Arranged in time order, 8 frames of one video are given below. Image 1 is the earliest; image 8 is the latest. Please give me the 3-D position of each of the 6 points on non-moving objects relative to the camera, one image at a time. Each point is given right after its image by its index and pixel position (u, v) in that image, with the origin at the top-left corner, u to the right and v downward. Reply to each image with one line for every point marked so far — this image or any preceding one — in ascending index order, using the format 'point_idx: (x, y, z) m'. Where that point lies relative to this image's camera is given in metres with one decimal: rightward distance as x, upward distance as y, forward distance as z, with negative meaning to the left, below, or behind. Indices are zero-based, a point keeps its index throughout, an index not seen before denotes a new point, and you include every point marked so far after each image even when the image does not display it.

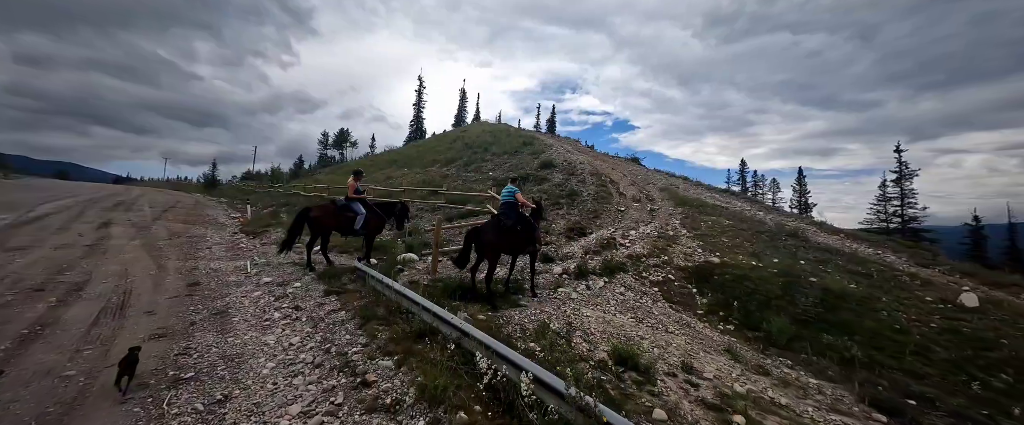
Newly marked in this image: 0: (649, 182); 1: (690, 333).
0: (+7.6, +1.6, +17.3) m
1: (+3.1, -2.2, +5.6) m
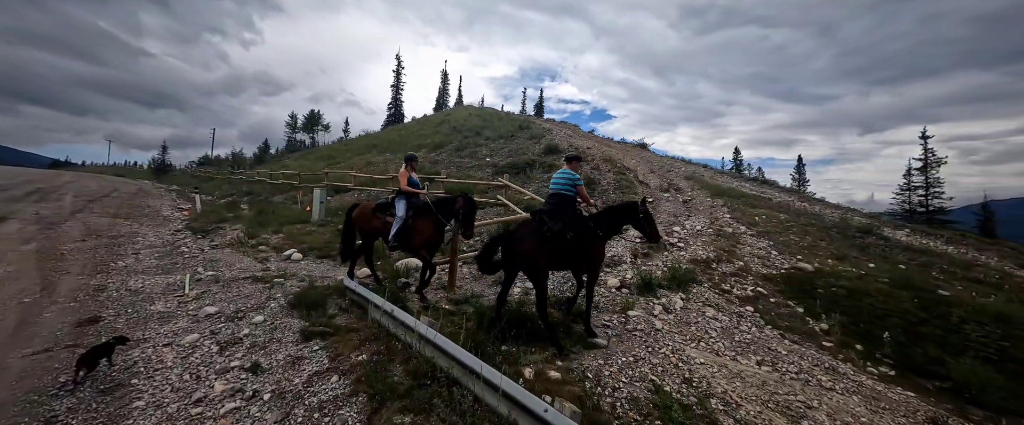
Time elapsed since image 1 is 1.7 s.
0: (+7.8, +2.1, +15.6) m
1: (+4.2, -2.1, +3.9) m
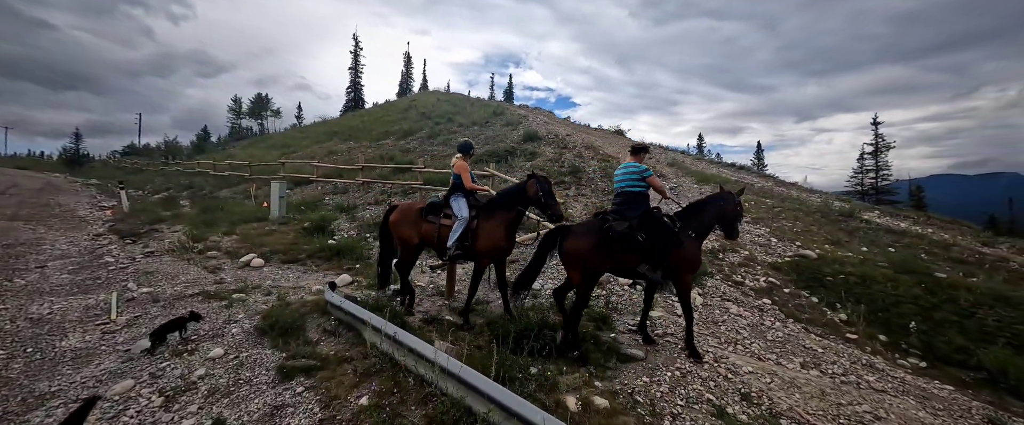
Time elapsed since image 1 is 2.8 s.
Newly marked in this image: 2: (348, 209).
0: (+6.9, +2.7, +15.6) m
1: (+4.5, -2.0, +3.7) m
2: (-6.5, +0.1, +12.6) m
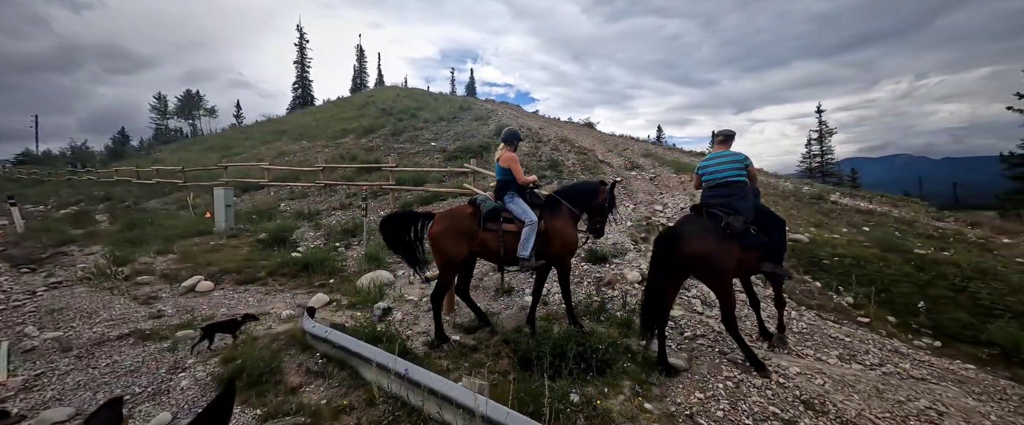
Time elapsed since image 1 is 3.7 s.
0: (+5.7, +3.1, +15.7) m
1: (+4.8, -1.8, +3.7) m
2: (-7.2, -0.1, +11.3) m
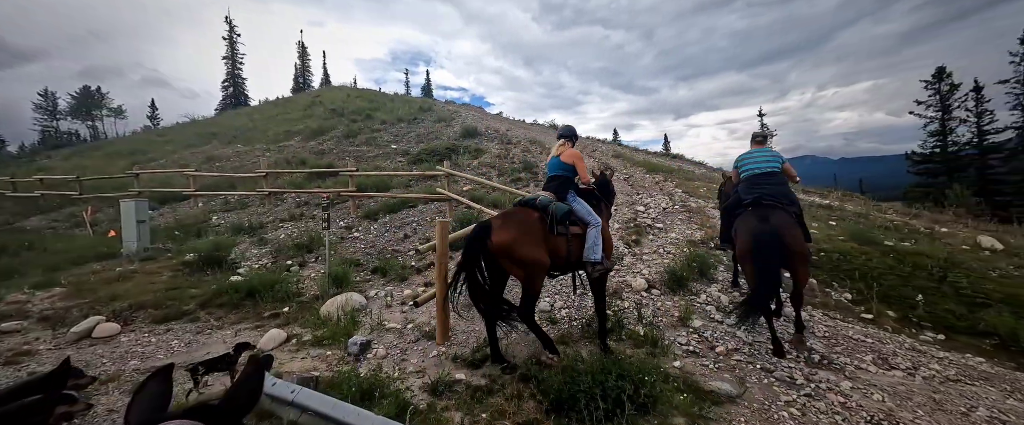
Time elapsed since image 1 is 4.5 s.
0: (+4.2, +3.1, +15.7) m
1: (+5.1, -1.8, +3.6) m
2: (-7.9, -0.5, +9.6) m
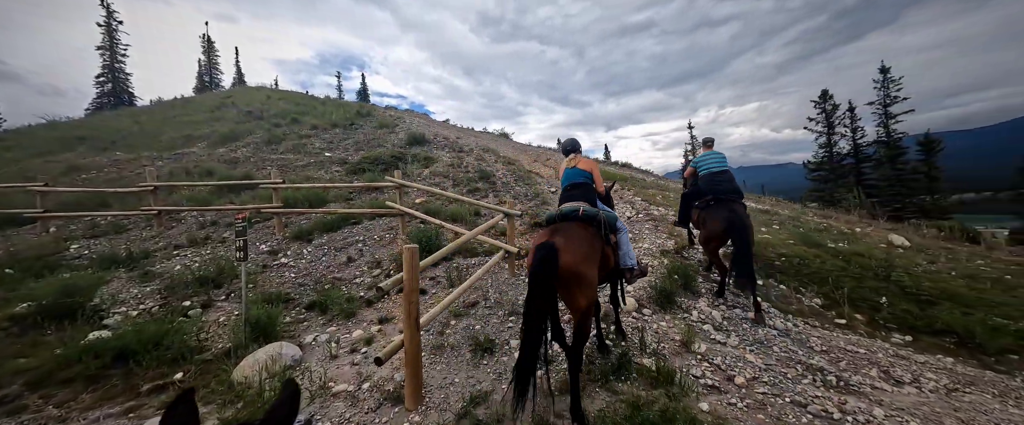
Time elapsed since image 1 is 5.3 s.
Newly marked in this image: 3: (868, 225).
0: (+1.9, +2.6, +15.5) m
1: (+5.0, -1.9, +3.7) m
2: (-8.9, -1.1, +7.3) m
3: (+11.4, -0.4, +10.1) m
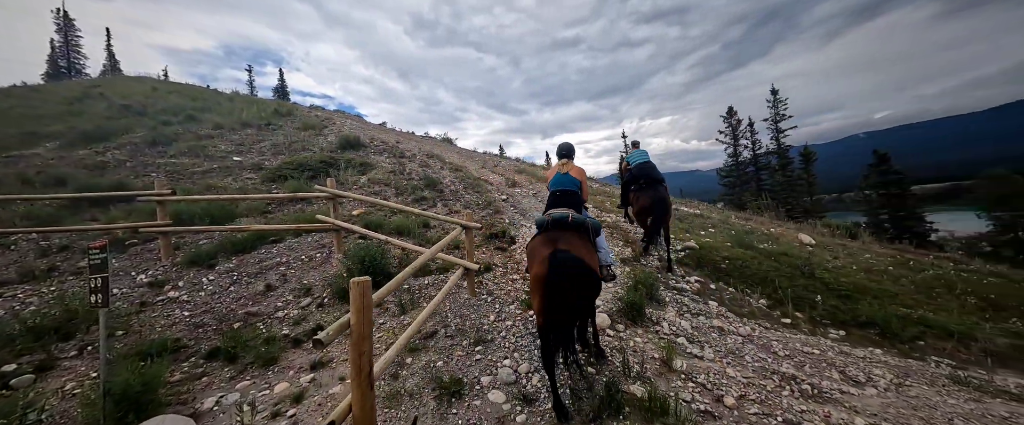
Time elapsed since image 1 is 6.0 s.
0: (-0.7, +2.2, +15.1) m
1: (+4.7, -1.9, +4.0) m
2: (-9.6, -1.6, +5.0) m
3: (+9.7, -0.5, +11.5) m
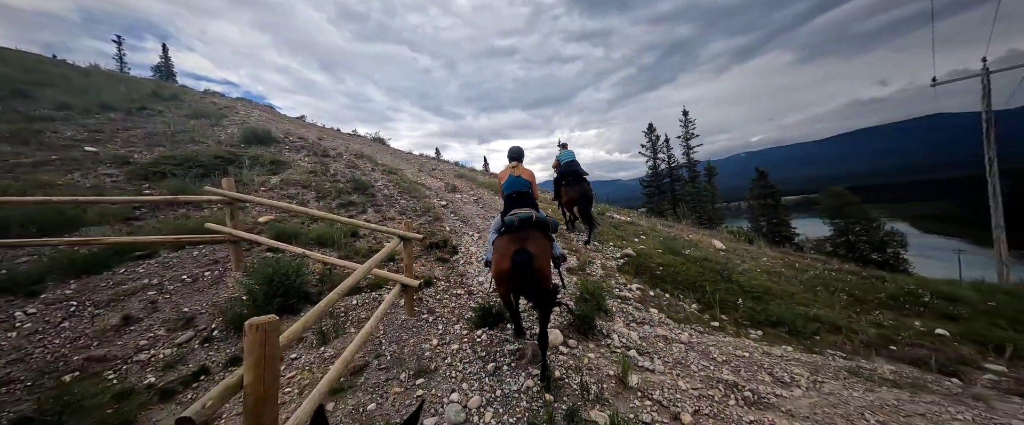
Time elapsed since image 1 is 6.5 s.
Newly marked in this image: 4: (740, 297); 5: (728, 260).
0: (-3.5, +1.9, +14.3) m
1: (+4.0, -2.1, +4.5) m
2: (-10.2, -1.7, +2.6) m
3: (+7.4, -0.8, +12.8) m
4: (+4.7, -1.7, +6.4) m
5: (+6.1, -1.3, +8.8) m
